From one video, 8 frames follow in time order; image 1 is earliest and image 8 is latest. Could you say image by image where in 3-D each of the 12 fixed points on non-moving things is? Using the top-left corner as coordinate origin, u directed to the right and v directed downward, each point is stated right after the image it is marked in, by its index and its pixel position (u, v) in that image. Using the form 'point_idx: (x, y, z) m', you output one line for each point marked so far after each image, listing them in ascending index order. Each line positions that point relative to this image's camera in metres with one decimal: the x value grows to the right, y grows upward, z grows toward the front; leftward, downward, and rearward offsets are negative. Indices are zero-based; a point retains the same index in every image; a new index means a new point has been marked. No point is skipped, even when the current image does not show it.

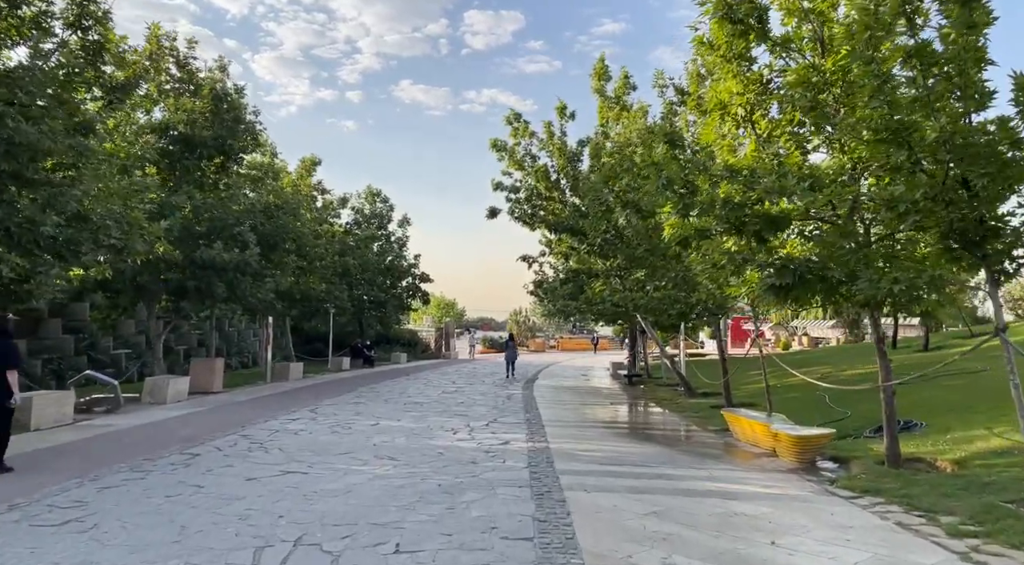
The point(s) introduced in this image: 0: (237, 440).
0: (-4.0, -2.3, +10.7) m
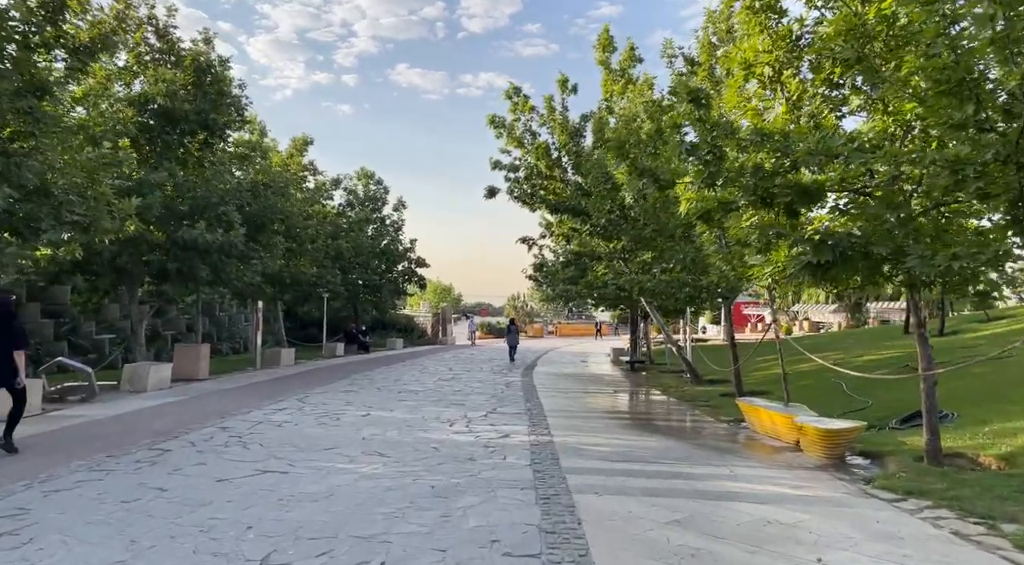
0: (-4.0, -2.0, +9.8) m
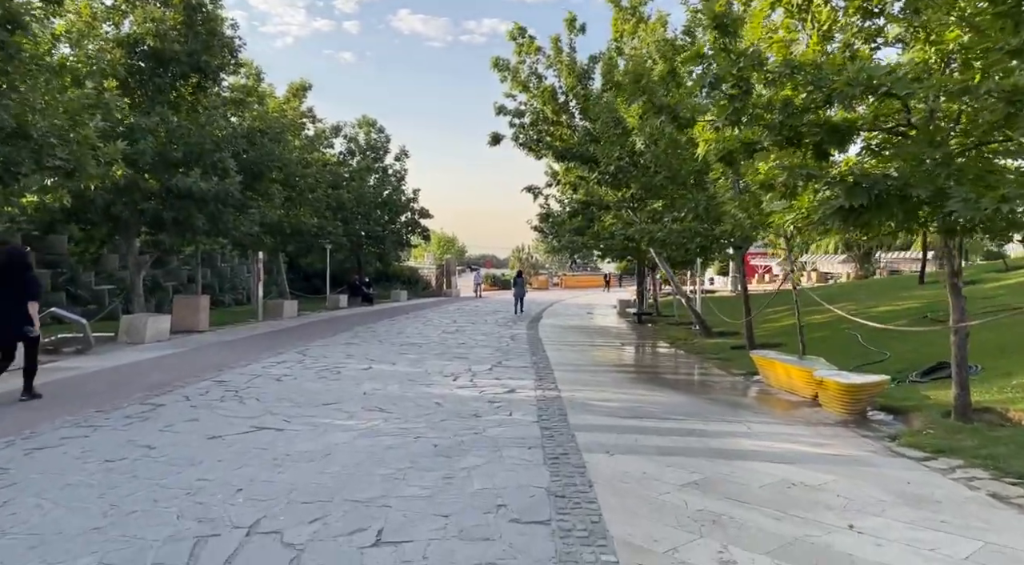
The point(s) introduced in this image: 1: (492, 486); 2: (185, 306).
0: (-4.0, -1.4, +9.5) m
1: (-0.1, -1.5, +5.3) m
2: (-8.1, -0.6, +18.1) m
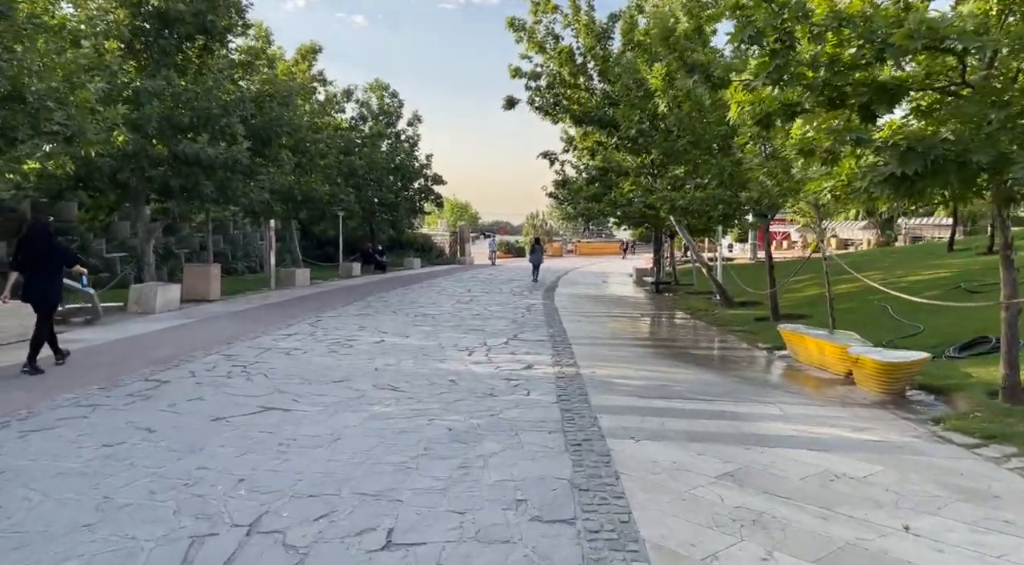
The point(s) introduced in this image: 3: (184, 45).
0: (-3.7, -1.0, +9.2) m
1: (0.0, -1.3, +5.0) m
2: (-7.8, +0.2, +17.9) m
3: (-7.6, +5.5, +16.8) m
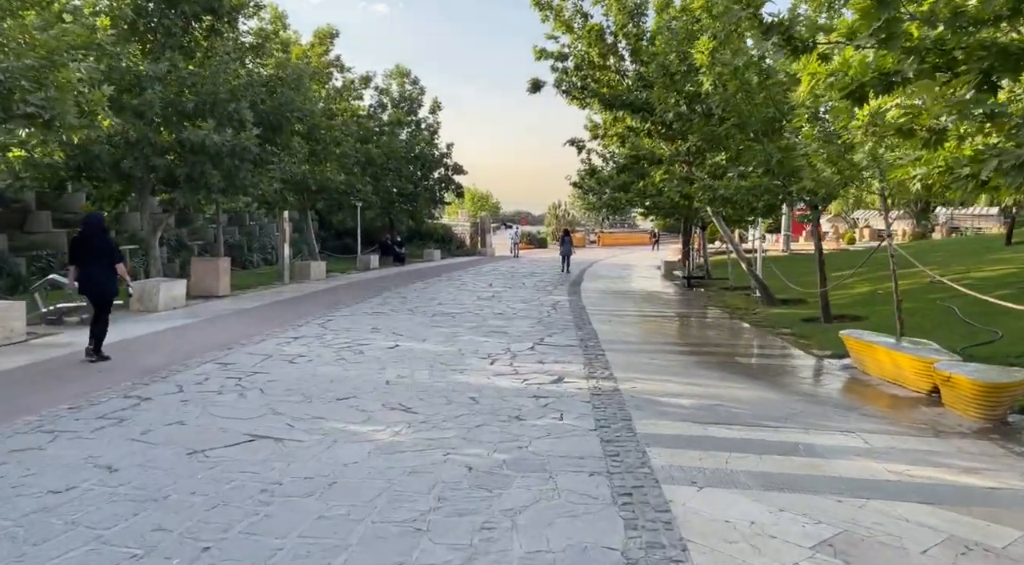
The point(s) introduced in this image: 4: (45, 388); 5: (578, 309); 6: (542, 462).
0: (-3.4, -1.0, +8.2) m
1: (+0.2, -1.4, +3.9) m
2: (-7.2, +0.3, +17.0) m
3: (-7.1, +5.6, +15.8) m
4: (-4.8, -1.1, +7.4) m
5: (+1.4, -0.6, +15.5) m
6: (+0.2, -1.3, +5.3) m
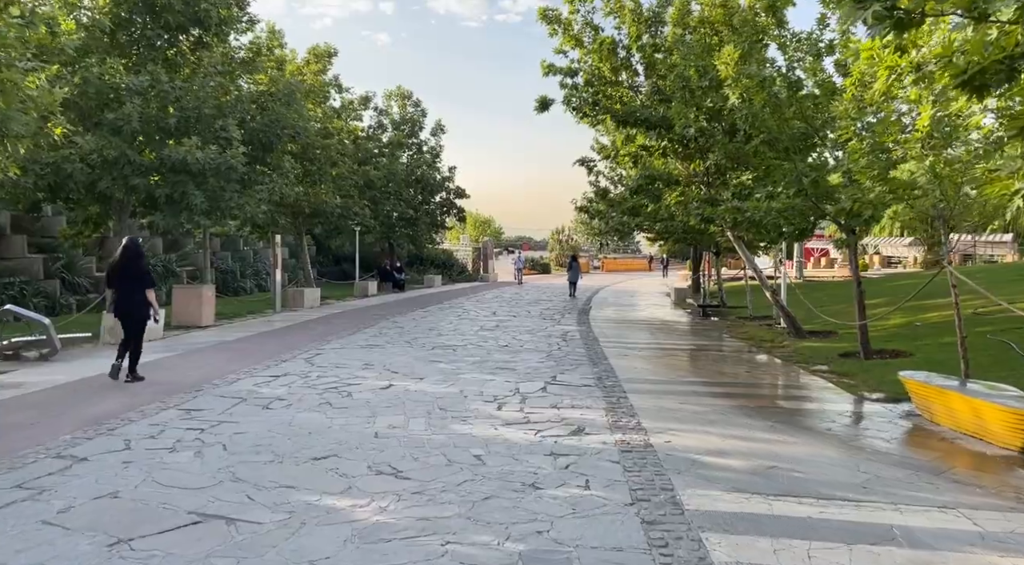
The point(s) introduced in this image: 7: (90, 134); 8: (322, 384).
0: (-3.3, -1.3, +7.0) m
1: (+0.3, -1.6, +2.6) m
2: (-7.1, -0.3, +15.8) m
3: (-6.9, +5.0, +14.9) m
4: (-4.6, -1.4, +6.2) m
5: (+1.5, -1.1, +14.3) m
6: (+0.3, -1.5, +4.1) m
7: (-7.9, +2.8, +13.5) m
8: (-2.4, -1.3, +9.3) m
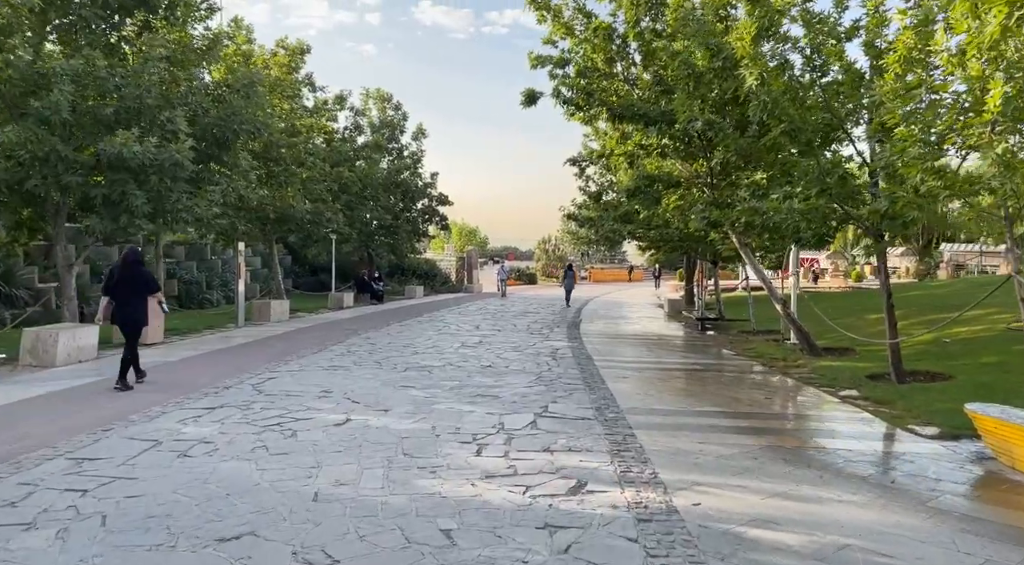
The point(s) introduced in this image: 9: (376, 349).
0: (-3.4, -1.5, +5.3) m
1: (+0.2, -1.6, +1.1) m
2: (-7.4, -0.6, +14.1) m
3: (-7.2, +4.8, +13.2) m
4: (-4.8, -1.5, +4.5) m
5: (+1.3, -1.4, +12.7) m
6: (+0.3, -1.6, +2.5) m
7: (-8.1, +2.6, +11.9) m
8: (-2.6, -1.4, +7.6) m
9: (-2.6, -1.2, +13.7) m
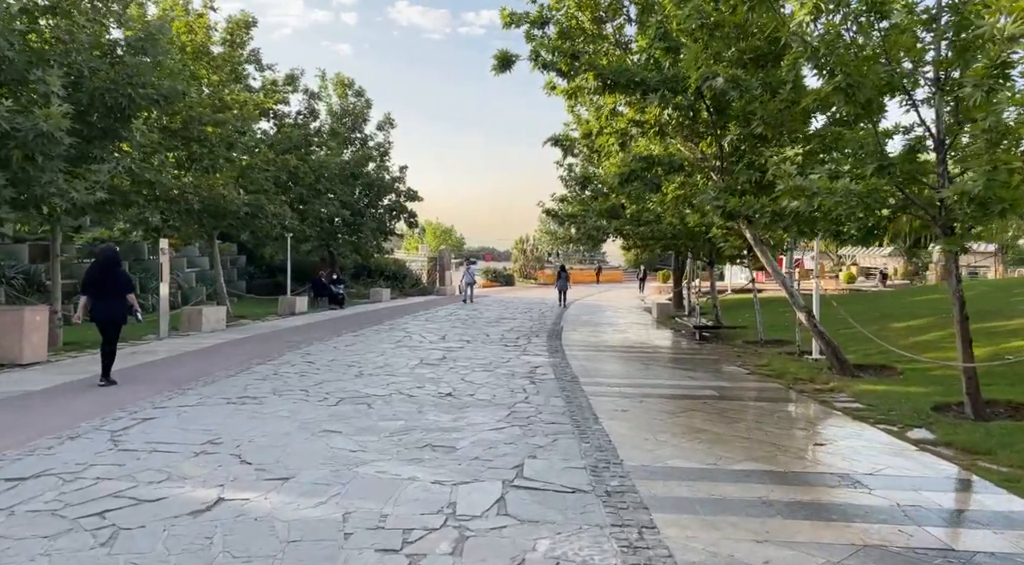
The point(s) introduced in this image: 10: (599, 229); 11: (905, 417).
0: (-3.7, -1.5, +2.7) m
1: (+0.1, -1.7, -1.5) m
2: (-7.9, -0.6, +11.3) m
3: (-7.7, +4.7, +10.5) m
4: (-5.0, -1.5, +1.8) m
5: (+0.8, -1.4, +10.2) m
6: (+0.1, -1.7, 0.0) m
7: (-8.6, +2.5, +9.1) m
8: (-2.9, -1.5, +5.0) m
9: (-3.0, -1.3, +11.0) m
10: (+2.1, +1.3, +17.7) m
11: (+4.5, -1.5, +8.3) m
